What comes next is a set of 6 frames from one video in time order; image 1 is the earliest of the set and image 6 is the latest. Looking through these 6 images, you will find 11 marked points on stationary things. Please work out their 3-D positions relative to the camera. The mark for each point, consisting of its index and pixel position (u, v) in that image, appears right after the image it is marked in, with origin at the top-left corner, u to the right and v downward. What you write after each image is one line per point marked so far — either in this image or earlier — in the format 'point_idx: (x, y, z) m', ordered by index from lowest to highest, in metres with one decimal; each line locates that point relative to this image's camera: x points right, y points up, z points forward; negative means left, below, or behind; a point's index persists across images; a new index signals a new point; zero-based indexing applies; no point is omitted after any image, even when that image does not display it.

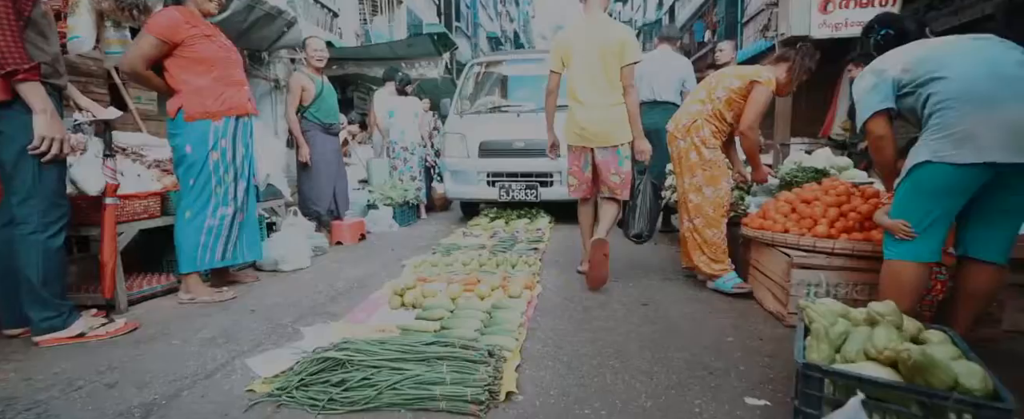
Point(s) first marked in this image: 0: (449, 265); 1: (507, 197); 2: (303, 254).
0: (-0.5, -0.4, +4.2) m
1: (-0.1, +0.1, +5.6) m
2: (-1.8, -0.4, +4.8) m
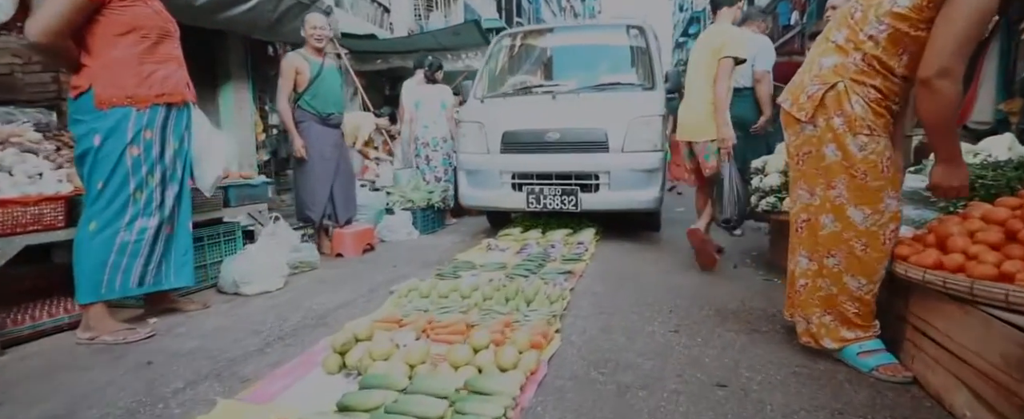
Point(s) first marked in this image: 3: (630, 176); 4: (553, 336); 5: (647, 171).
0: (-0.4, -0.5, +3.1) m
1: (+0.2, 0.0, +4.4) m
2: (-1.6, -0.4, +3.8) m
3: (+0.9, +0.2, +4.3) m
4: (+0.2, -0.6, +2.5) m
5: (+1.0, +0.3, +4.4) m
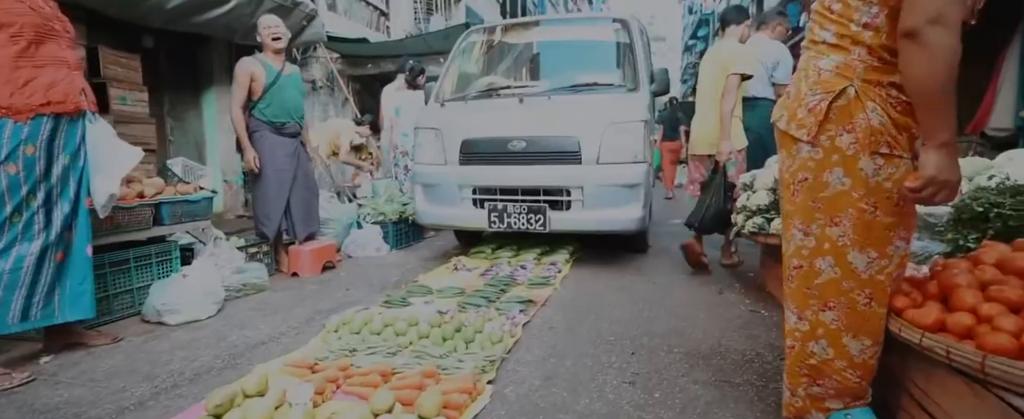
0: (-0.7, -0.6, +2.7) m
1: (-0.1, -0.1, +4.0) m
2: (-1.9, -0.6, +3.5) m
3: (+0.6, +0.1, +3.9) m
4: (-0.1, -0.7, +2.1) m
5: (+0.8, +0.2, +3.9) m
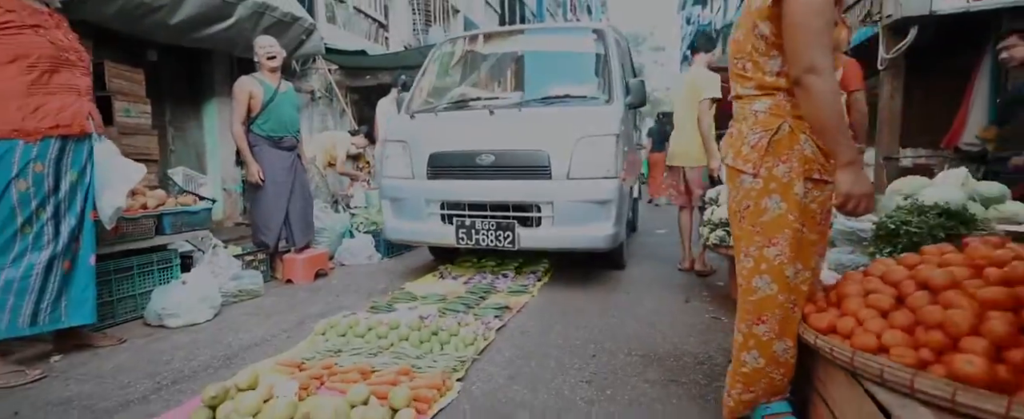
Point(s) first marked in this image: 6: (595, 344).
0: (-0.8, -0.7, +3.0) m
1: (-0.2, -0.2, +4.3) m
2: (-2.0, -0.6, +3.7) m
3: (+0.5, 0.0, +4.2) m
4: (-0.3, -0.7, +2.3) m
5: (+0.6, +0.1, +4.2) m
6: (+0.4, -0.7, +3.0) m
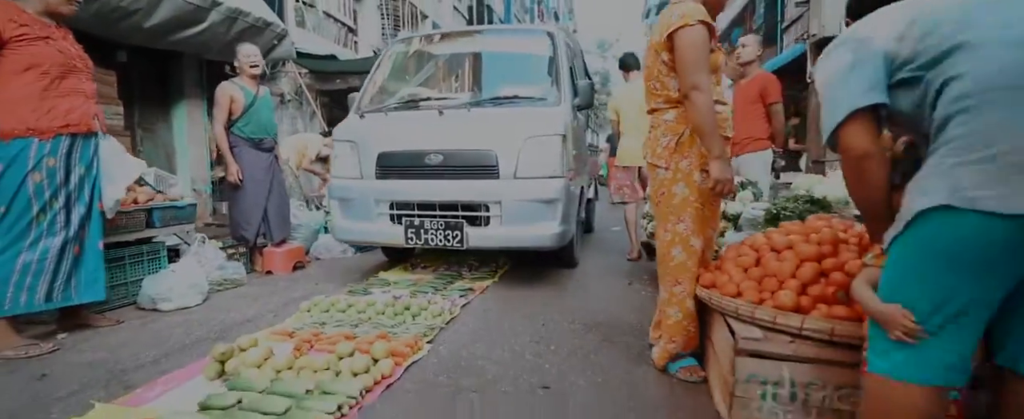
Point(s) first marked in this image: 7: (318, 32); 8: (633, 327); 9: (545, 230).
0: (-1.0, -0.6, +3.4) m
1: (-0.5, -0.1, +4.7) m
2: (-2.3, -0.6, +4.1) m
3: (+0.2, +0.1, +4.7) m
4: (-0.4, -0.7, +2.8) m
5: (+0.3, +0.1, +4.7) m
6: (+0.2, -0.7, +3.5) m
7: (-4.7, +4.3, +13.8) m
8: (+0.7, -0.7, +3.2) m
9: (+0.3, -0.1, +4.7) m
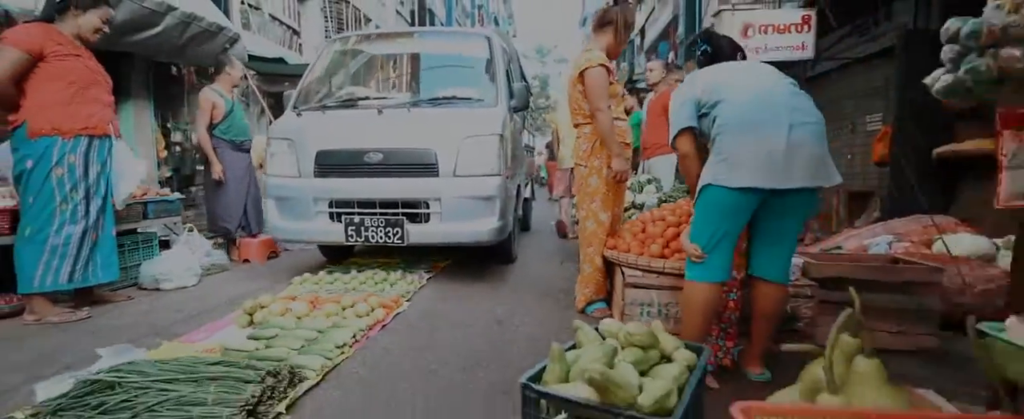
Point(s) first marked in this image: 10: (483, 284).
0: (-1.3, -0.5, +4.1) m
1: (-1.0, -0.1, +5.6) m
2: (-2.6, -0.5, +4.7) m
3: (-0.3, +0.1, +5.6) m
4: (-0.7, -0.6, +3.6) m
5: (-0.1, +0.2, +5.6) m
6: (-0.1, -0.6, +4.4) m
7: (-6.1, +4.3, +14.1) m
8: (+0.4, -0.6, +4.2) m
9: (-0.1, 0.0, +5.6) m
10: (-0.2, -0.6, +4.5) m
